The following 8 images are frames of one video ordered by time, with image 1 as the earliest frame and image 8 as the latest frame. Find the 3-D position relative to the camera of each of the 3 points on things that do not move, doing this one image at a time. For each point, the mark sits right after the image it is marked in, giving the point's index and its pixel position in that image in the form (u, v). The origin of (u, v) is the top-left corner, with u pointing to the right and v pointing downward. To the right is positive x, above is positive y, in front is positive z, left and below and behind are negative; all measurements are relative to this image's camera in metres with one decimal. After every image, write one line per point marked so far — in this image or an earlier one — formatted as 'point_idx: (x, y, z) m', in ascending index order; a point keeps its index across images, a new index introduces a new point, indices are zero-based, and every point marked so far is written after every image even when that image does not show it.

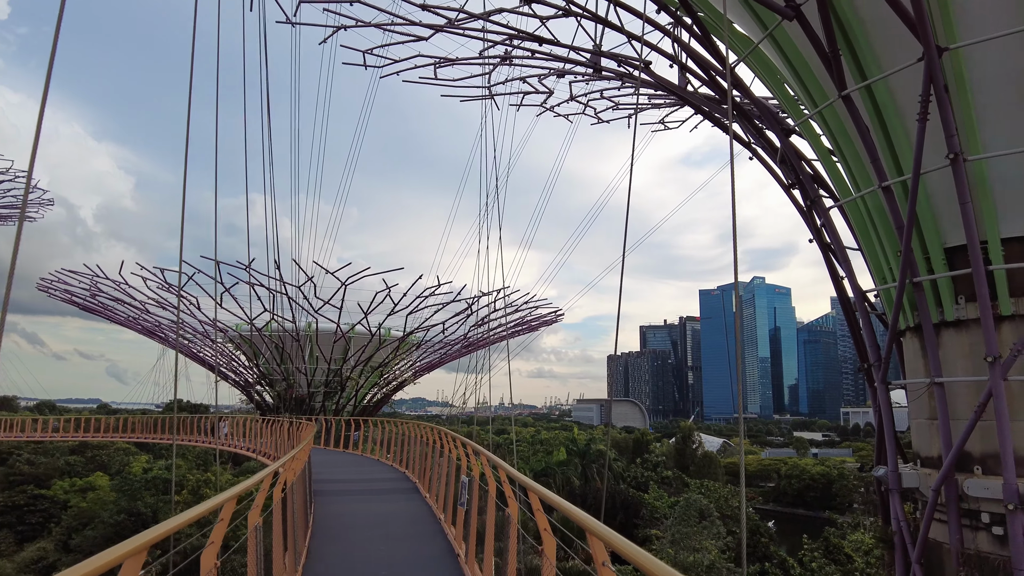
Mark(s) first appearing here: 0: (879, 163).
0: (+4.2, +1.4, +7.7) m
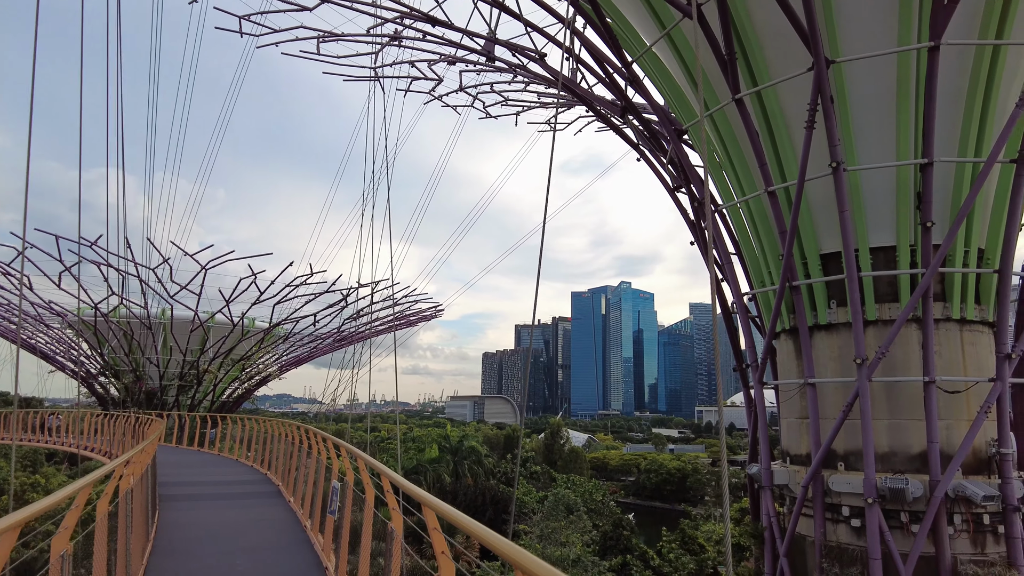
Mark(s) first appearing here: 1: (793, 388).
0: (+3.0, +1.4, +7.9) m
1: (+3.5, -1.3, +8.4) m
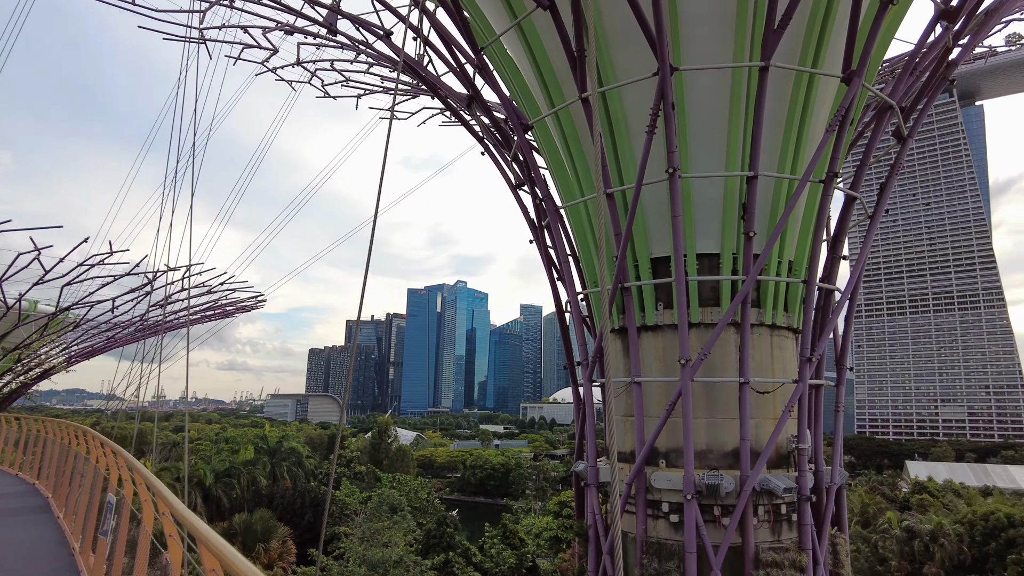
0: (+1.1, +1.4, +8.0) m
1: (+1.4, -1.3, +8.6) m
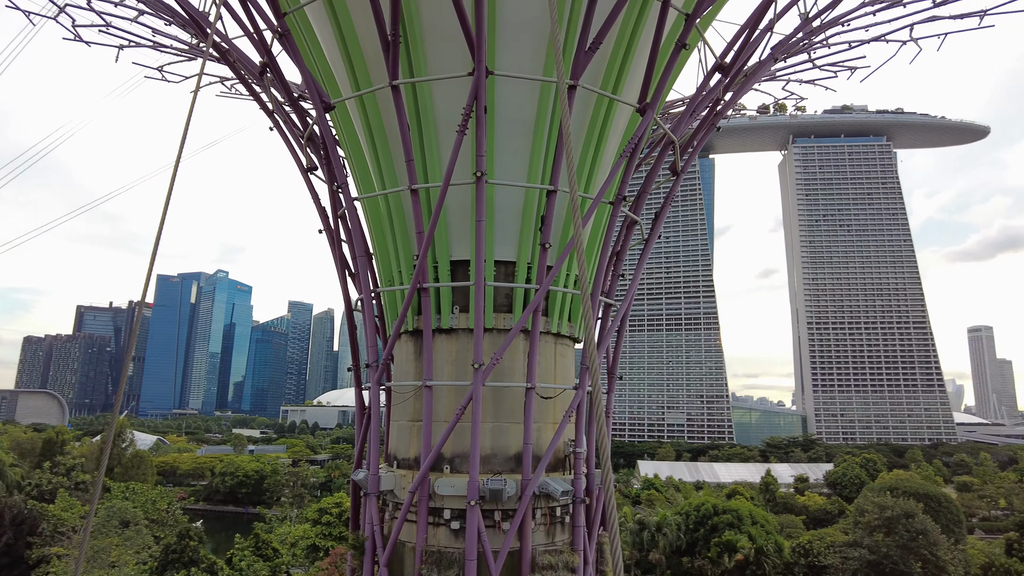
0: (-1.2, +1.4, +7.7) m
1: (-1.3, -1.3, +8.3) m
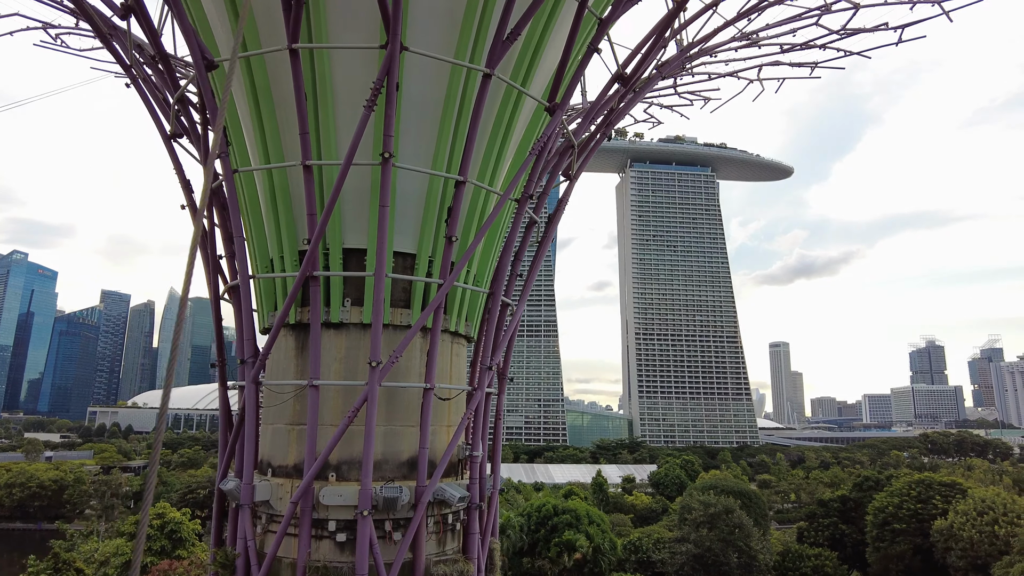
0: (-2.1, +1.5, +6.9) m
1: (-2.5, -1.1, +7.5) m
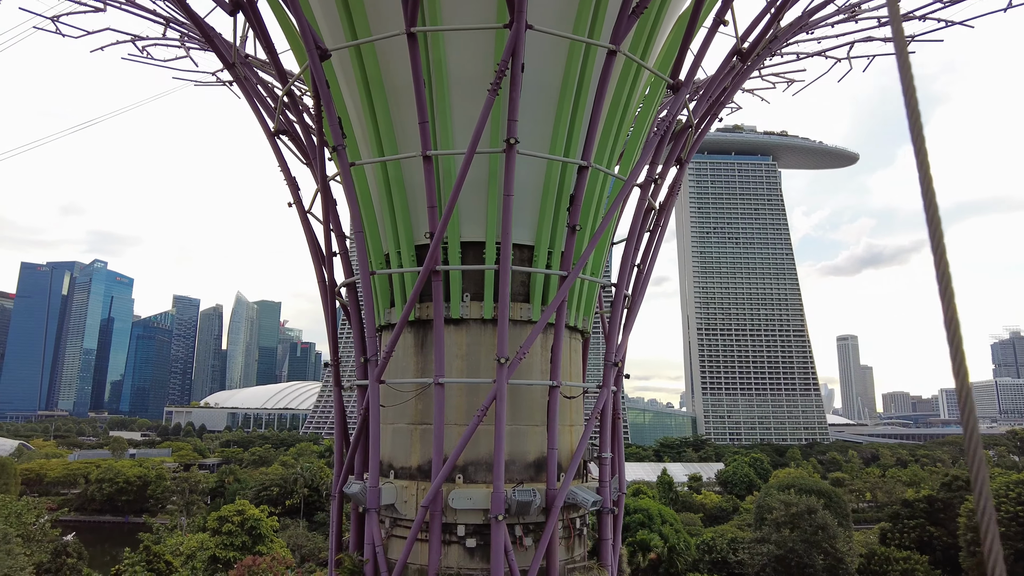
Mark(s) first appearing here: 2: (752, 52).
0: (-0.8, +1.6, +6.6) m
1: (-1.1, -1.1, +7.2) m
2: (+3.2, +3.1, +8.9) m
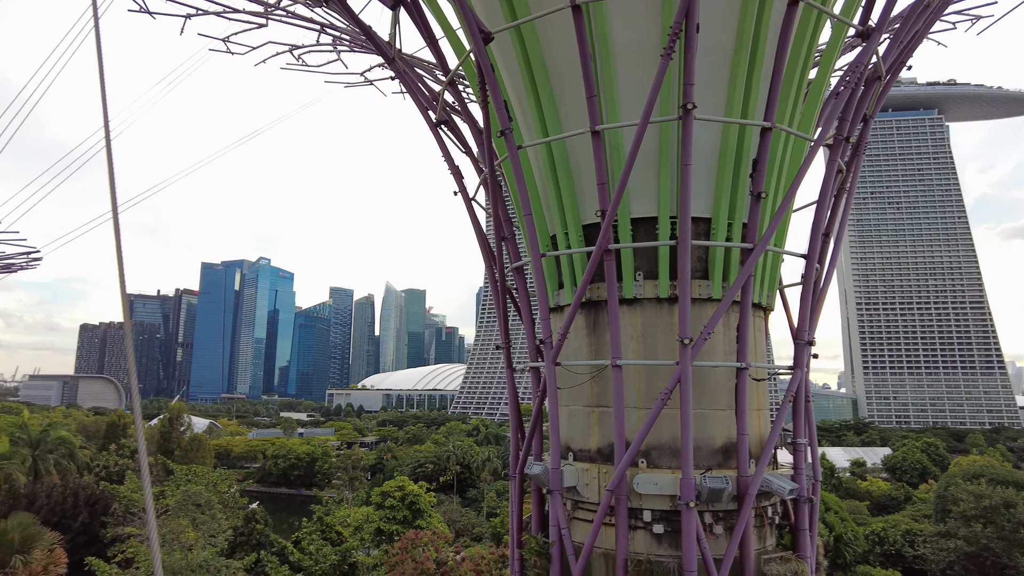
0: (+0.8, +1.8, +6.4) m
1: (+0.8, -0.9, +7.1) m
2: (+5.1, +3.5, +7.7) m
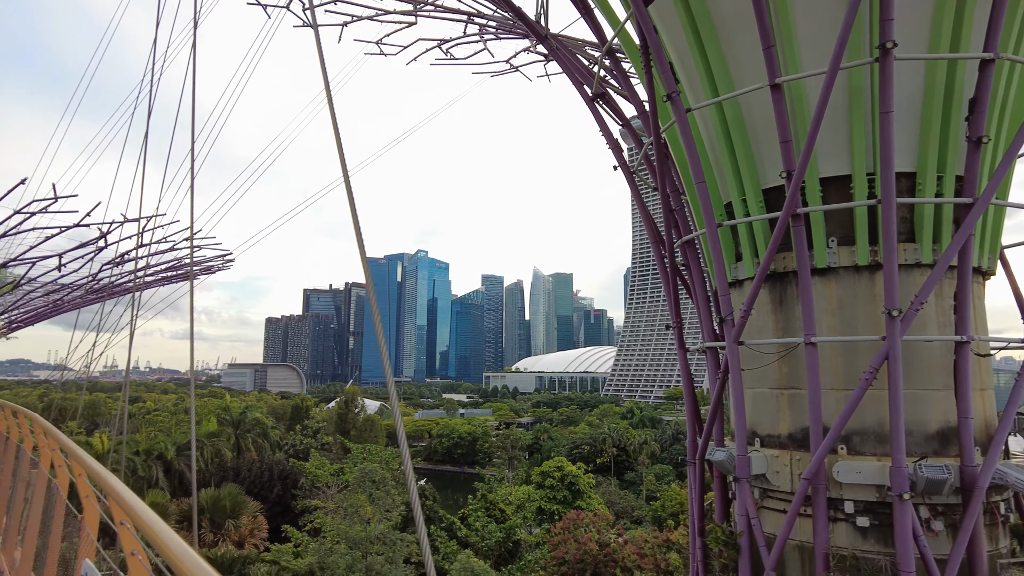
0: (+2.3, +2.1, +5.8) m
1: (+2.5, -0.6, +6.6) m
2: (+6.7, +4.0, +6.1) m
